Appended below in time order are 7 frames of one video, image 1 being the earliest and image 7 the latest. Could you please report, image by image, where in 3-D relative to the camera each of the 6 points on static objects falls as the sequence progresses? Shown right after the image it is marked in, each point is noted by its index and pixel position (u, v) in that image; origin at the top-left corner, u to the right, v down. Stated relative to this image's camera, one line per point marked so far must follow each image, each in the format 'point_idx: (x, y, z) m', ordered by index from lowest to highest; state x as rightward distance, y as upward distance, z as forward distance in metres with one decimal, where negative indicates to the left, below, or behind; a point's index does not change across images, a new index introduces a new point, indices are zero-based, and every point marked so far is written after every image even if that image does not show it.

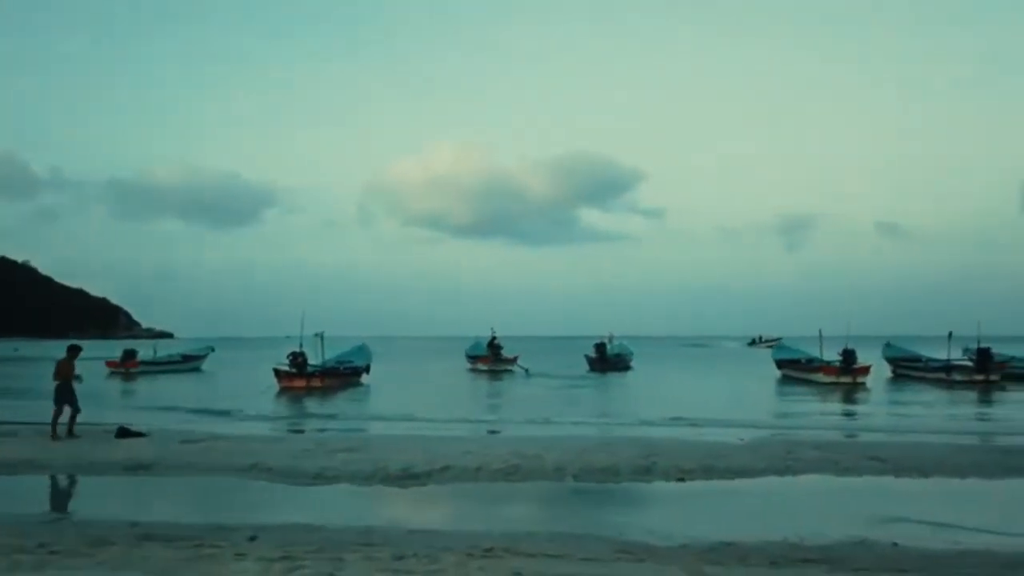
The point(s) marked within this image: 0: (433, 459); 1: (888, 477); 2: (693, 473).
0: (-1.9, -3.9, +17.8) m
1: (+7.9, -4.1, +16.3) m
2: (+3.8, -4.0, +16.5) m
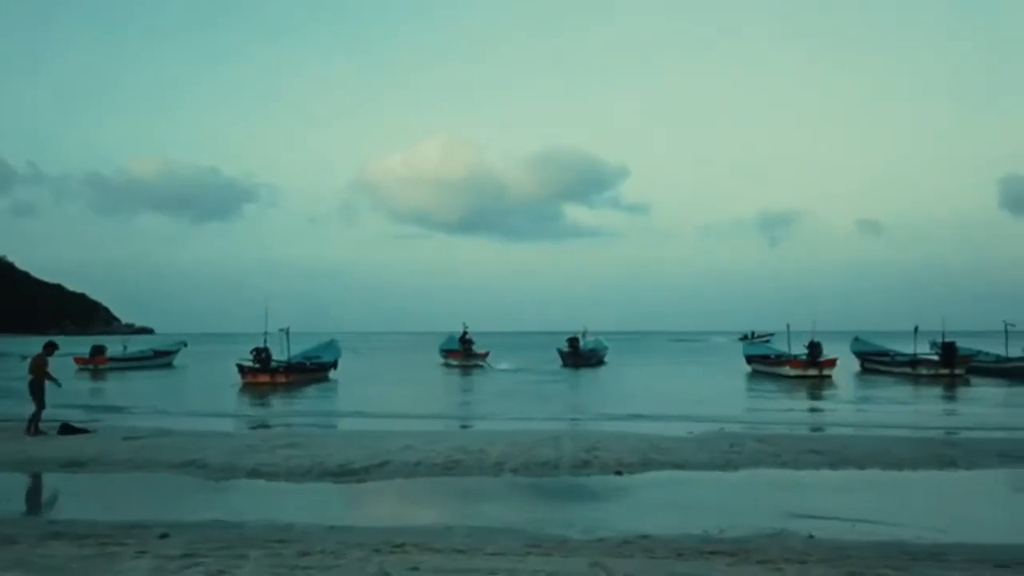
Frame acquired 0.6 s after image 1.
0: (-3.2, -3.8, +17.7) m
1: (+6.6, -3.9, +16.4) m
2: (+2.5, -3.8, +16.5) m
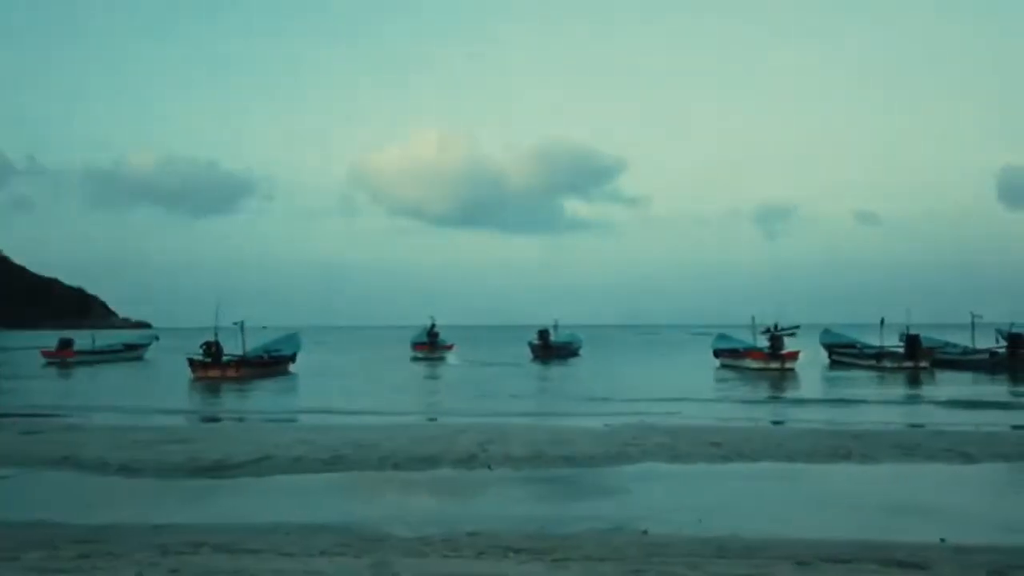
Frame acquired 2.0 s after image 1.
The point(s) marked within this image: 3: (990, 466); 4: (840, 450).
0: (-5.6, -3.6, +17.2) m
1: (+4.2, -3.7, +15.9) m
2: (+0.1, -3.6, +16.0) m
3: (+9.9, -3.7, +16.0) m
4: (+7.3, -3.6, +17.1) m
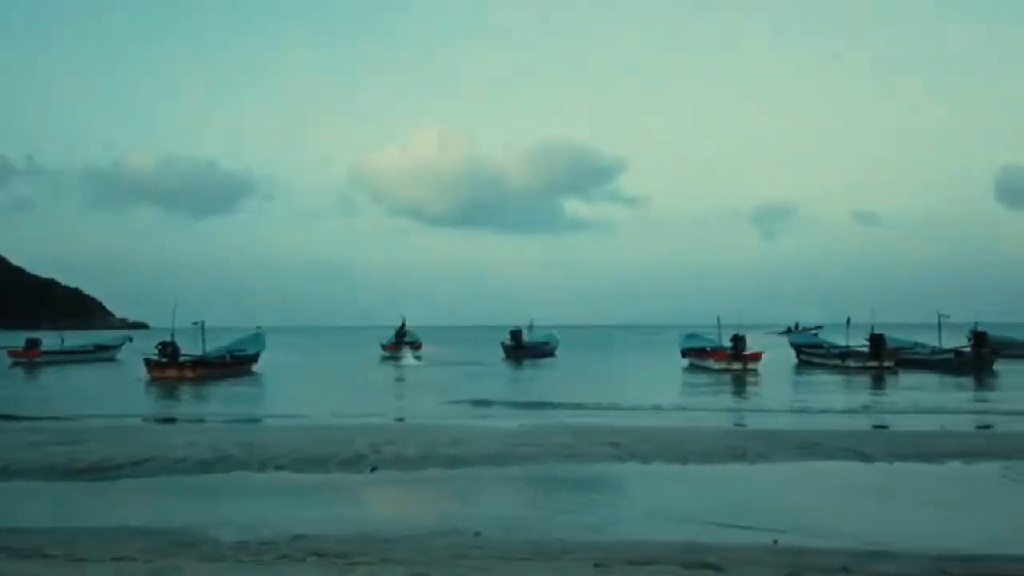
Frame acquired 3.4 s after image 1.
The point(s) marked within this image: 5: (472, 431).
0: (-7.9, -3.6, +17.0) m
1: (+1.9, -3.7, +15.7) m
2: (-2.2, -3.6, +15.8) m
3: (+7.6, -3.7, +15.7) m
4: (+5.0, -3.6, +16.9) m
5: (-1.0, -3.7, +20.0) m
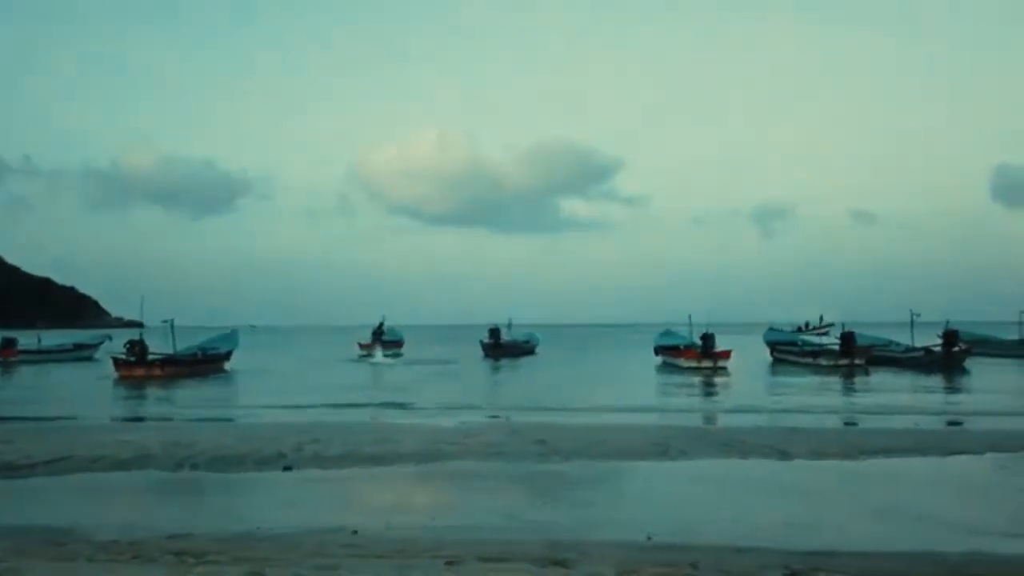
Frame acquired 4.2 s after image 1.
0: (-9.6, -3.5, +17.0) m
1: (+0.2, -3.7, +15.7) m
2: (-3.9, -3.5, +15.8) m
3: (+6.0, -3.6, +15.8) m
4: (+3.3, -3.5, +16.9) m
5: (-2.7, -3.7, +20.0) m
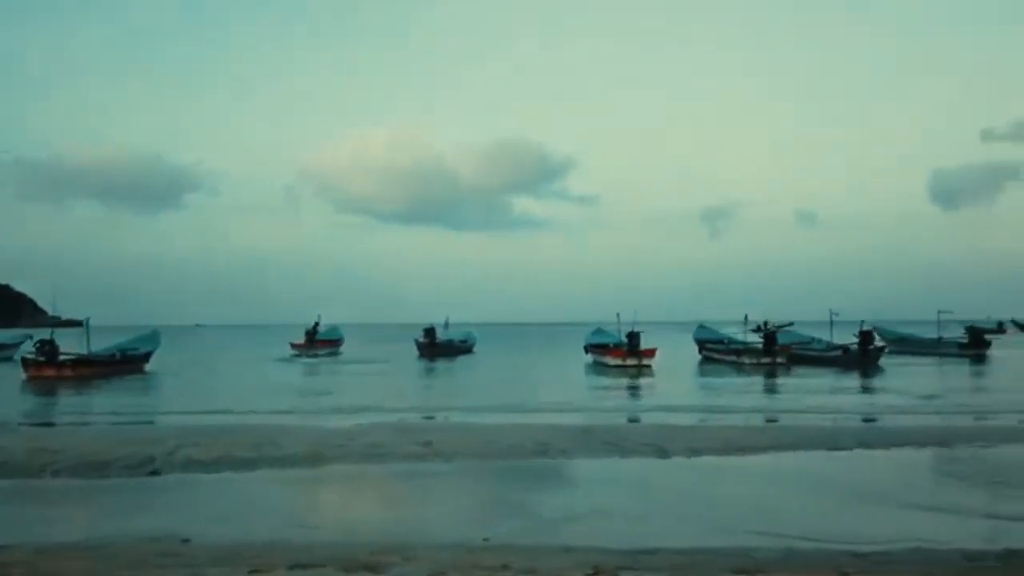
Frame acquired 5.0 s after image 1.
0: (-12.1, -3.5, +16.3) m
1: (-2.3, -3.7, +15.7) m
2: (-6.4, -3.6, +15.5) m
3: (+3.5, -3.7, +16.1) m
4: (+0.7, -3.6, +17.0) m
5: (-5.5, -3.7, +19.7) m
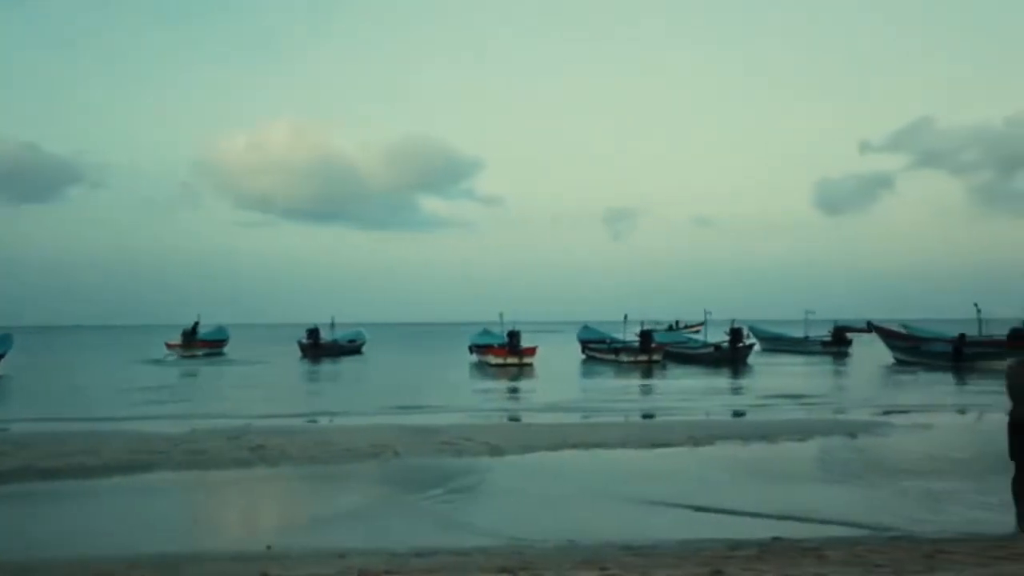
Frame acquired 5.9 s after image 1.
0: (-15.6, -3.5, +14.5) m
1: (-5.7, -3.7, +15.1) m
2: (-9.7, -3.5, +14.4) m
3: (0.0, -3.7, +16.2) m
4: (-2.9, -3.5, +16.8) m
5: (-9.3, -3.6, +18.7) m
